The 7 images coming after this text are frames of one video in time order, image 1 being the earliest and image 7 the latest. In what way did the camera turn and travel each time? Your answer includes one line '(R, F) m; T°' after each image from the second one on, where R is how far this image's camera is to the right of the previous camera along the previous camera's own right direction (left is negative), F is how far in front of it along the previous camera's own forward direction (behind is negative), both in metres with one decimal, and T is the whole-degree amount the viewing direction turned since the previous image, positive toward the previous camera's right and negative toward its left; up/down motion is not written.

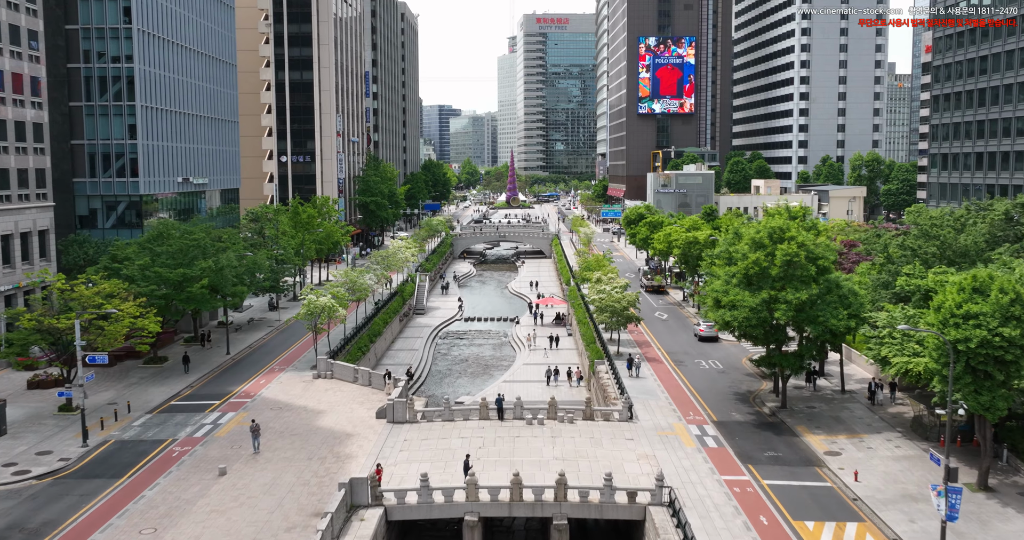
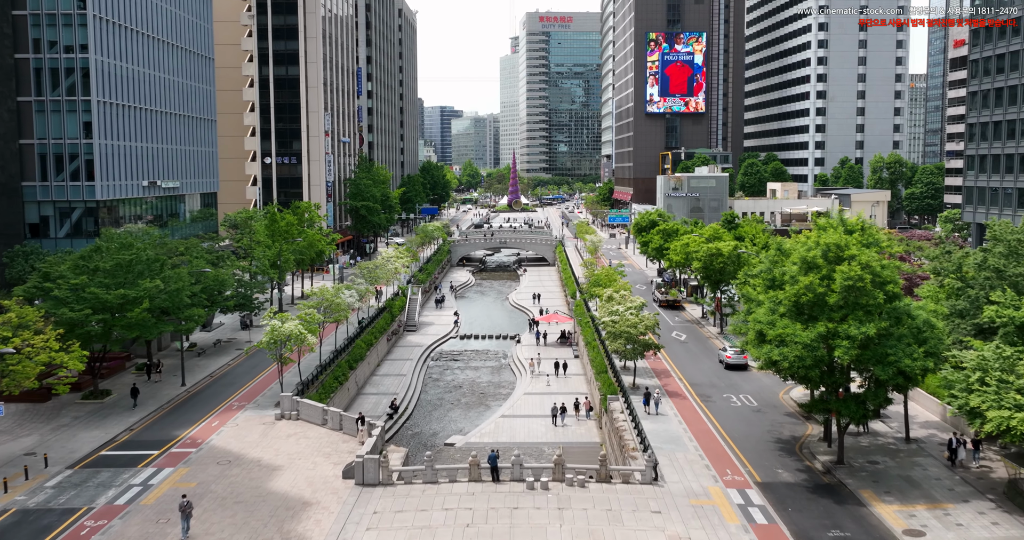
(+0.2, +9.1) m; 0°
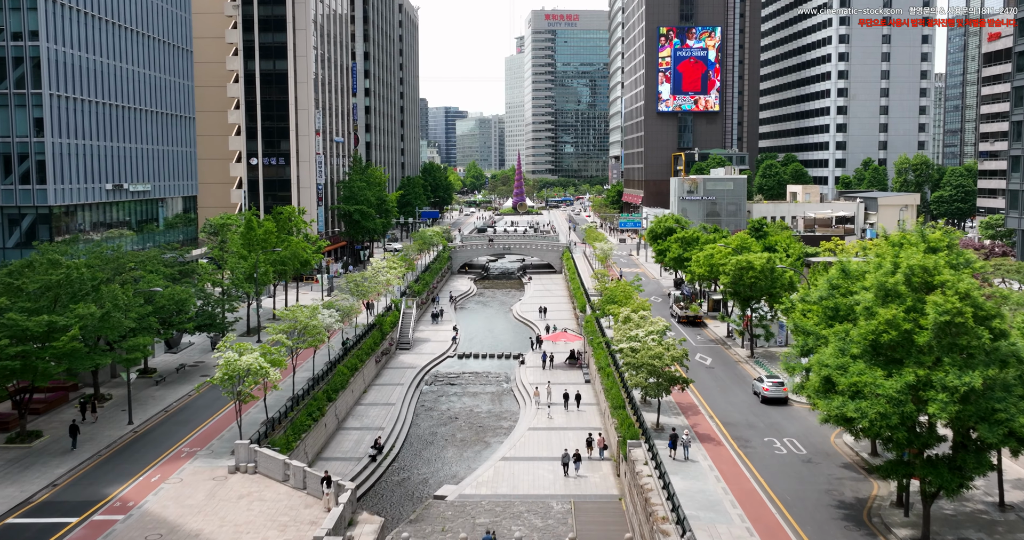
(+0.2, +8.6) m; 0°
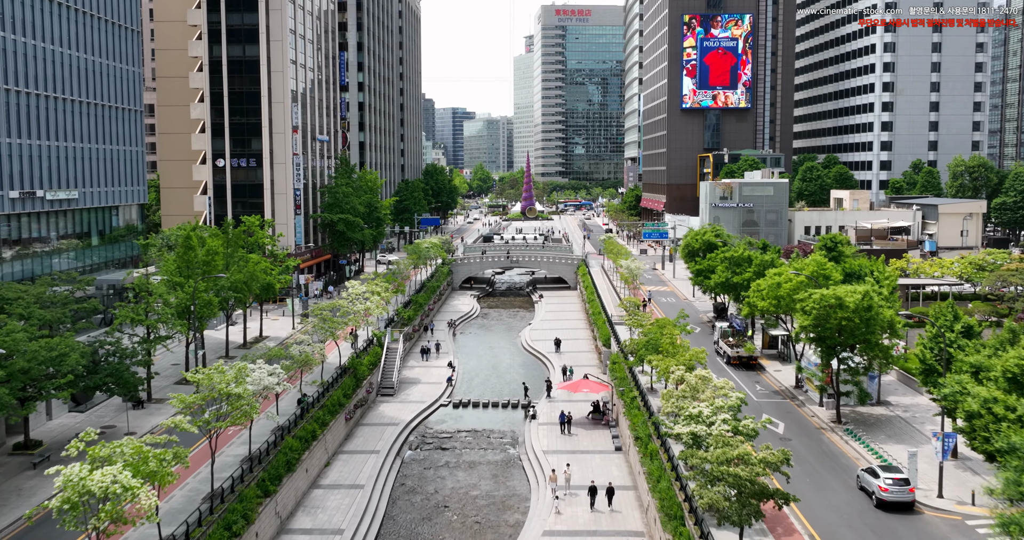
(0.0, +16.2) m; -1°
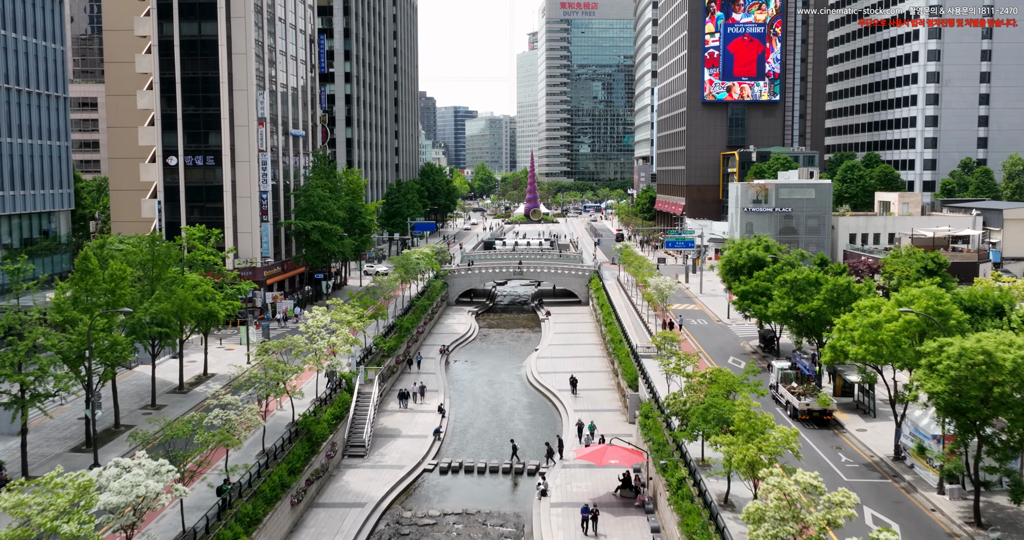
(0.0, +14.7) m; 0°
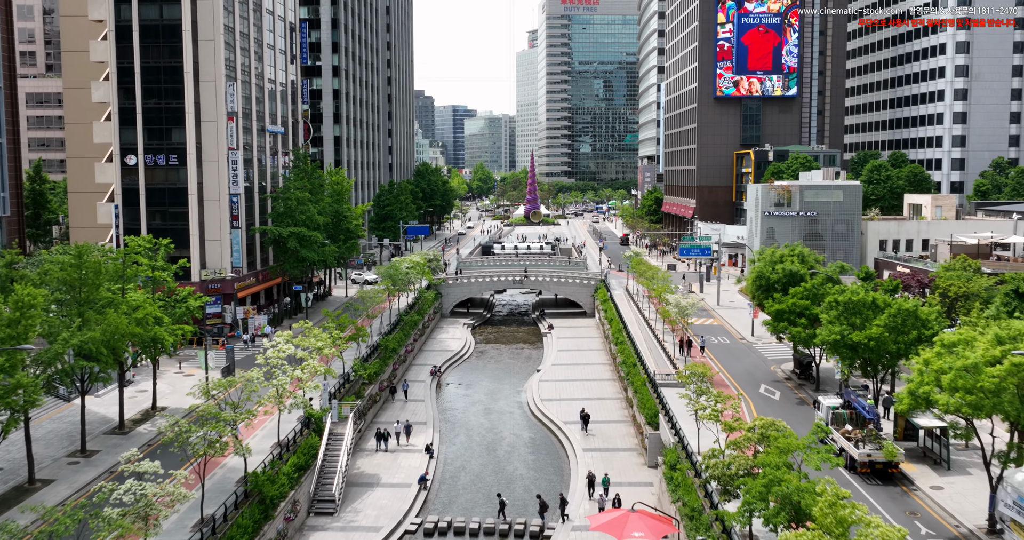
(0.0, +8.8) m; 0°
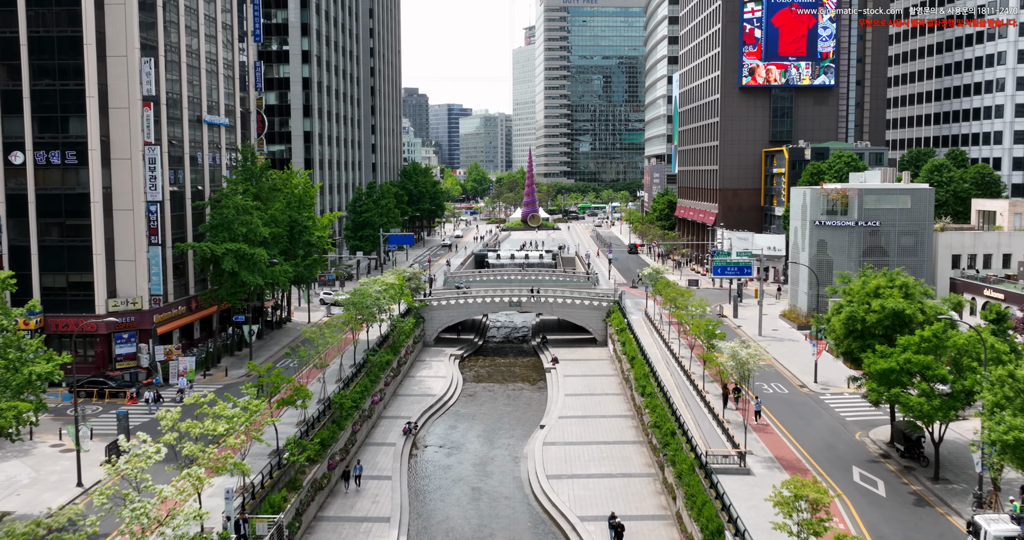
(0.0, +16.6) m; 0°
